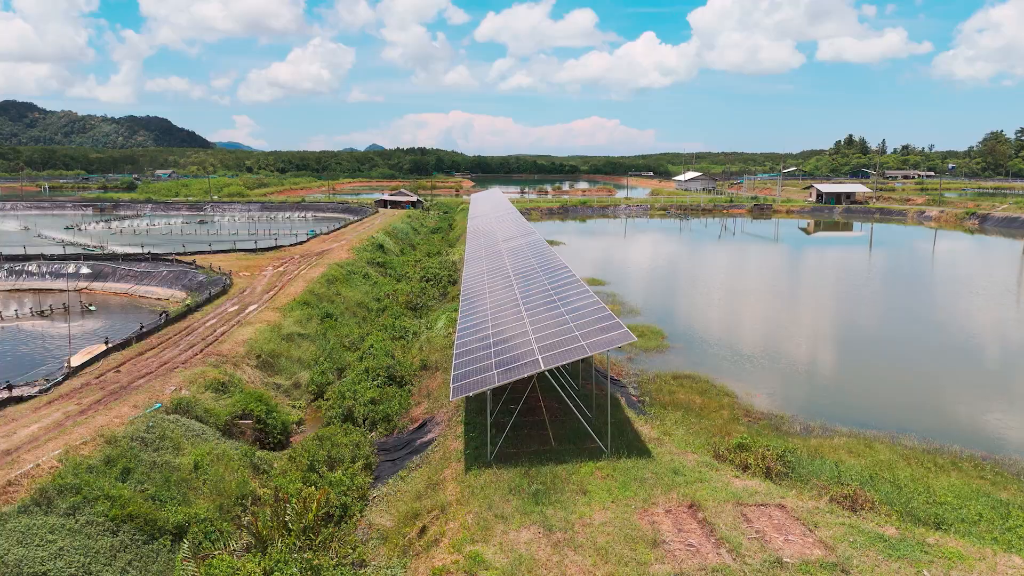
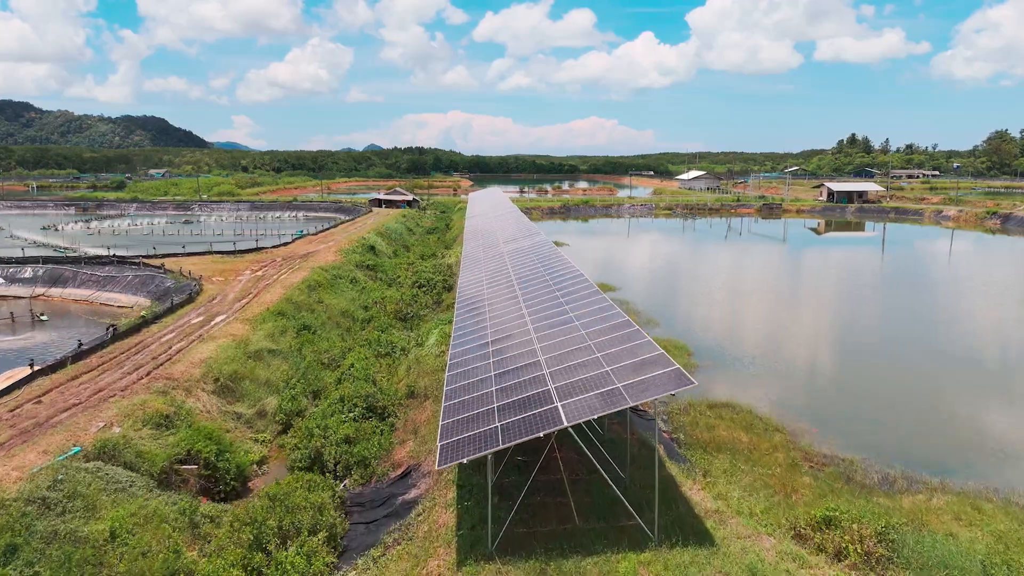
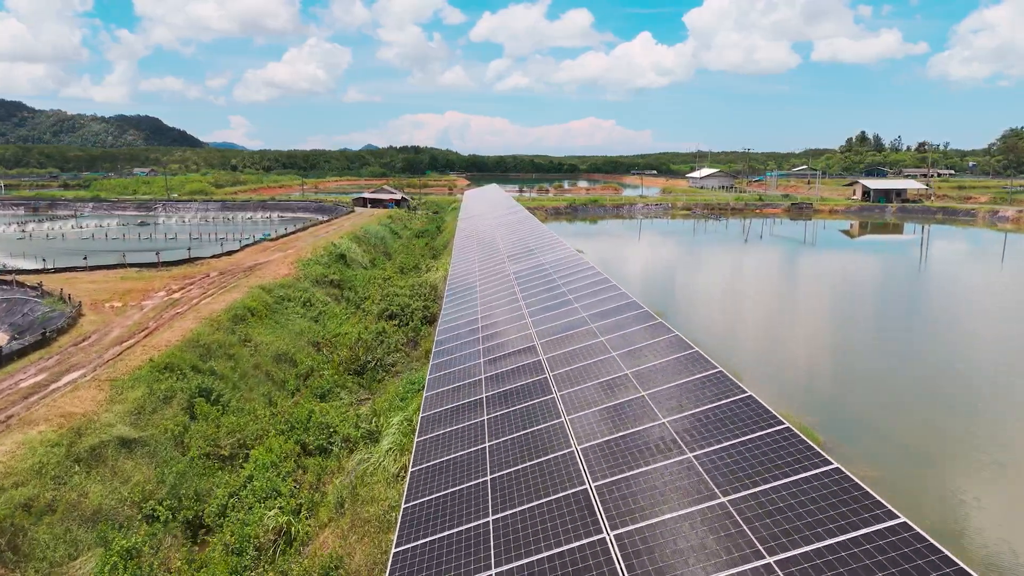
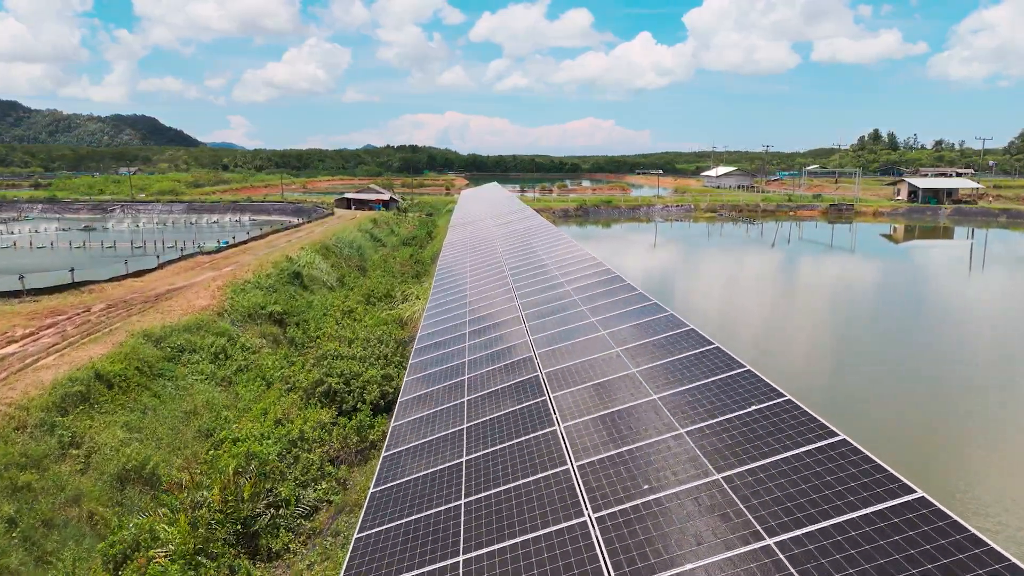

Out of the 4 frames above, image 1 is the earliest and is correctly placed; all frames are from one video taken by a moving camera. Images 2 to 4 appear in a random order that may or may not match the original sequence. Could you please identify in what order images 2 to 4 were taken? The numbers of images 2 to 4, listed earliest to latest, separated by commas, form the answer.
2, 3, 4
